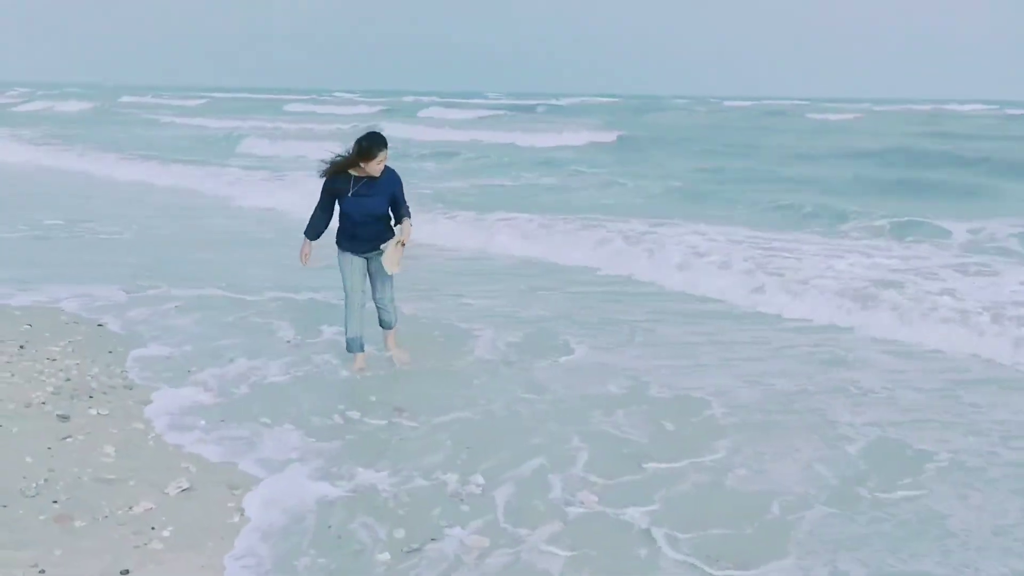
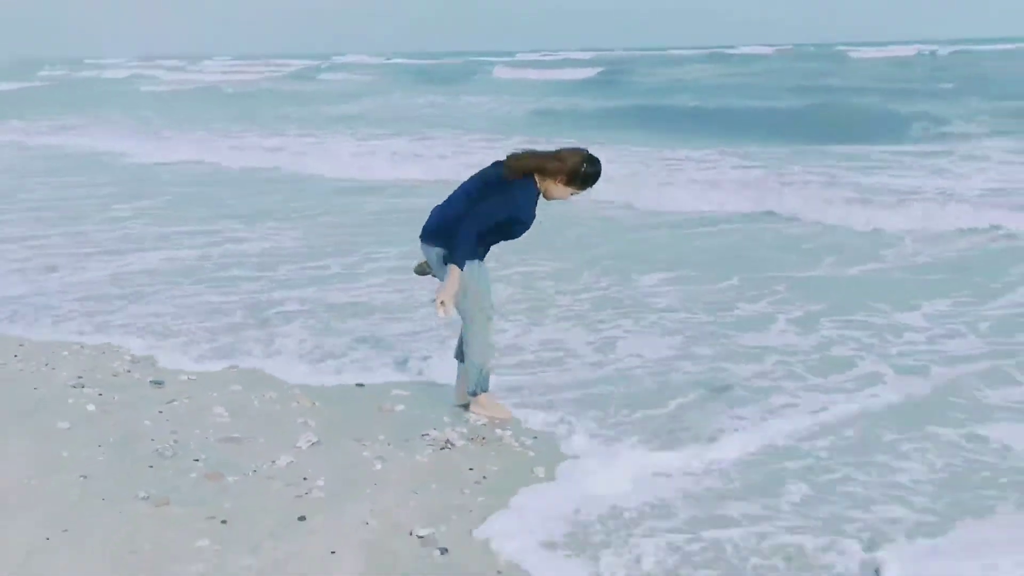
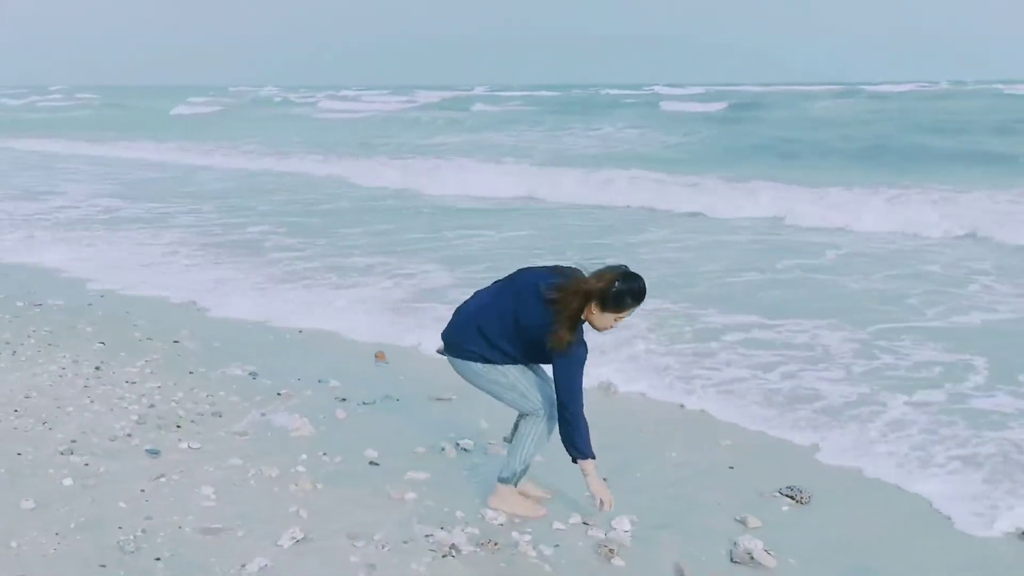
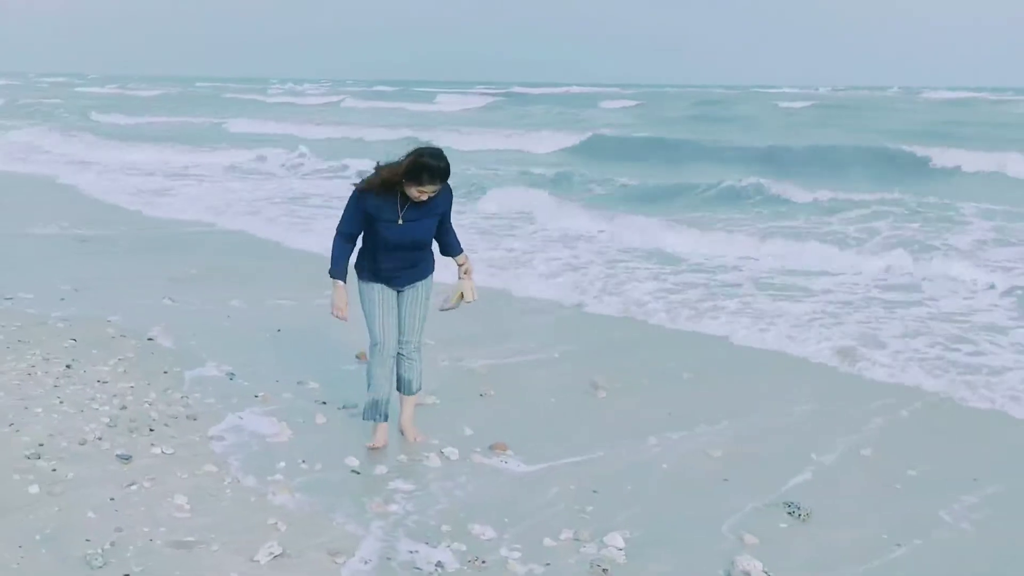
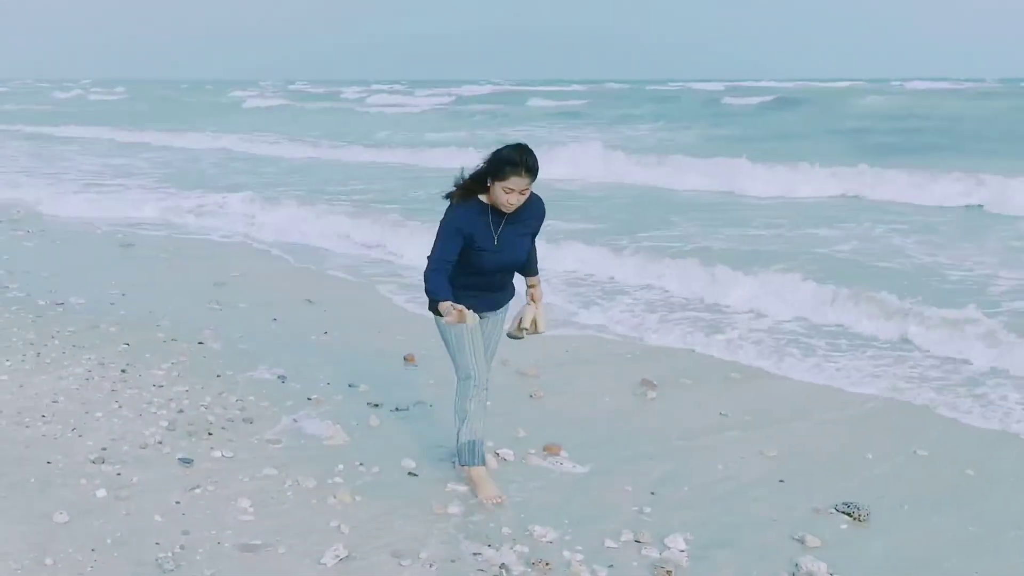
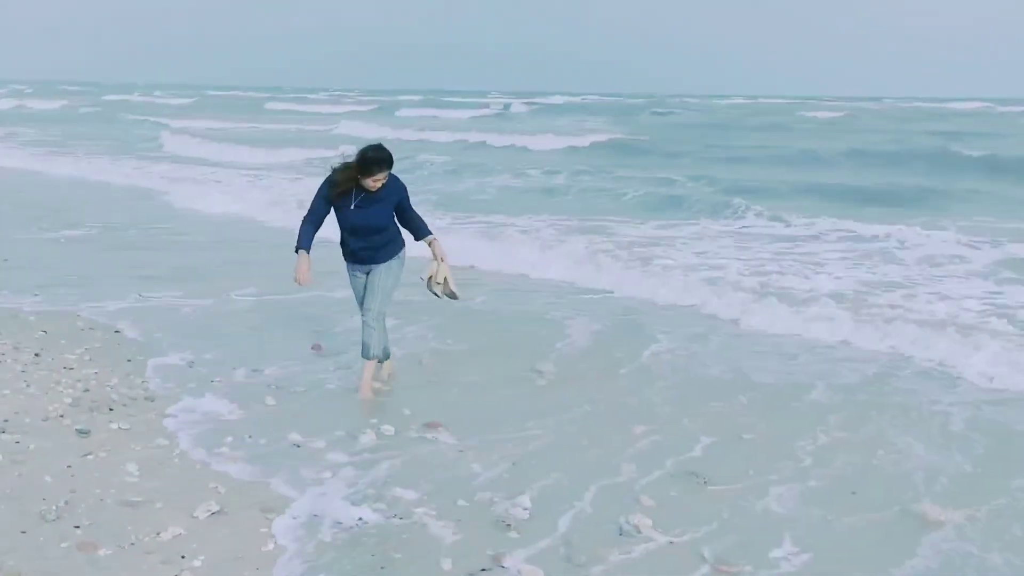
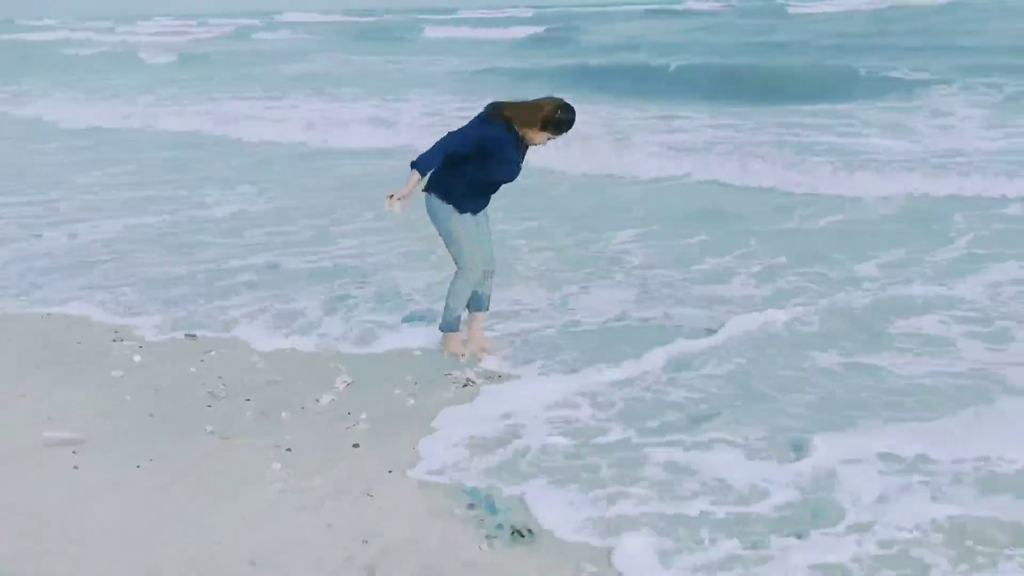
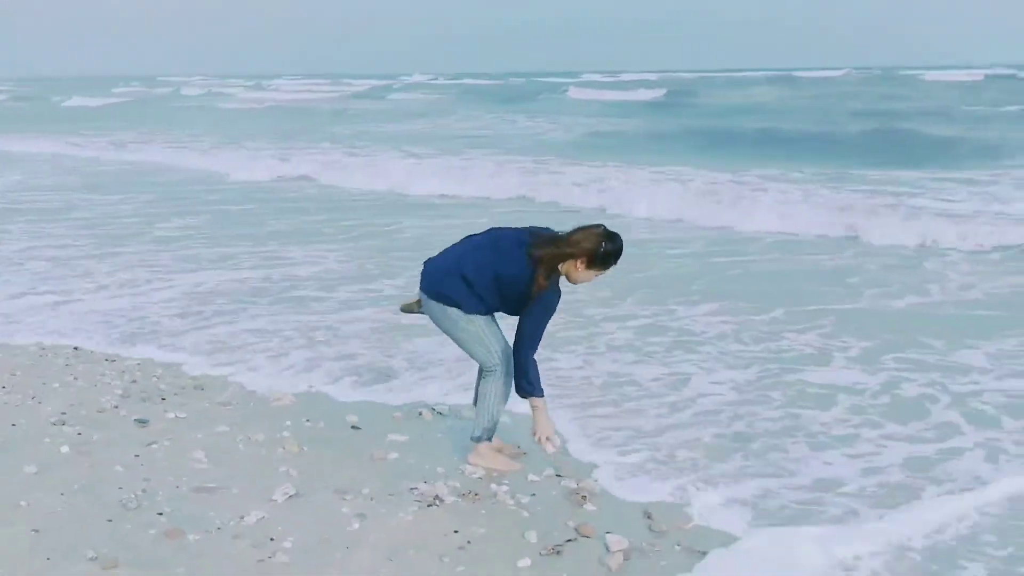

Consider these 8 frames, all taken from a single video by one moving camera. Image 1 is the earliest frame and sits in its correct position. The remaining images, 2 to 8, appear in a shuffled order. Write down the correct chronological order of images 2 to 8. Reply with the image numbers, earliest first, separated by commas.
6, 4, 5, 3, 8, 2, 7
